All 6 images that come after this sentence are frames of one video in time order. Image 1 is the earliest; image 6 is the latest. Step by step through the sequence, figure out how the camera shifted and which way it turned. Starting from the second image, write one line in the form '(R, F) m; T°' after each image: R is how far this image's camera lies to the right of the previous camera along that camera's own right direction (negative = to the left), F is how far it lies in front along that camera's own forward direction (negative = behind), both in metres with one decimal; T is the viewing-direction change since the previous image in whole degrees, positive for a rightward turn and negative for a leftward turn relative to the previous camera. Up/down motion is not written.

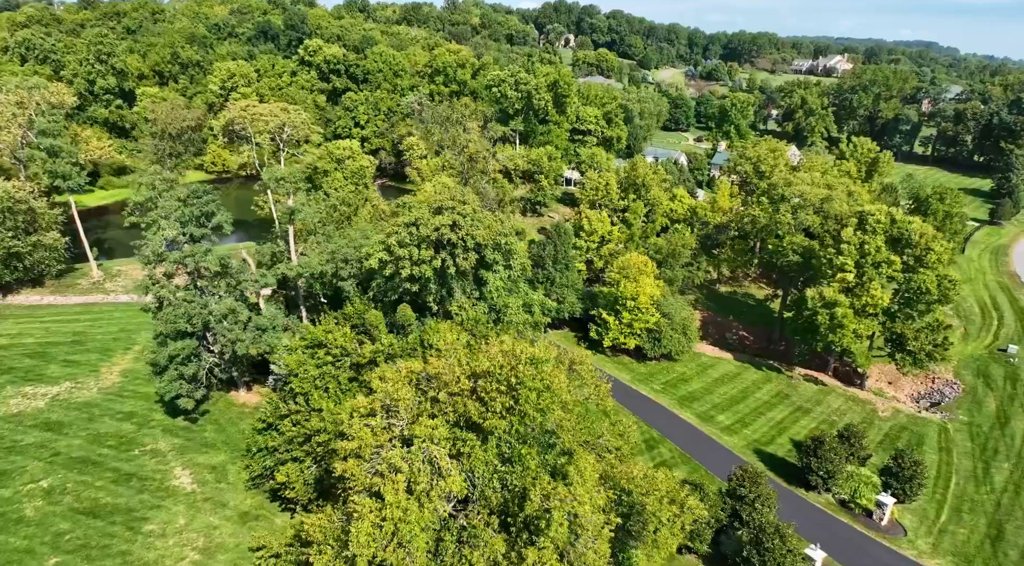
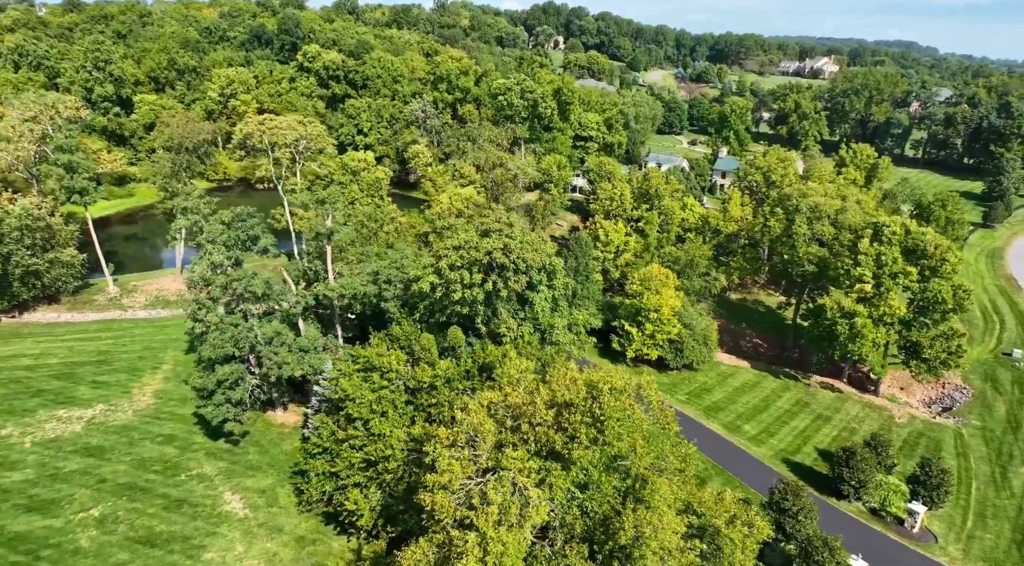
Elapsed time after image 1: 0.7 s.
(-2.9, -0.3) m; +2°
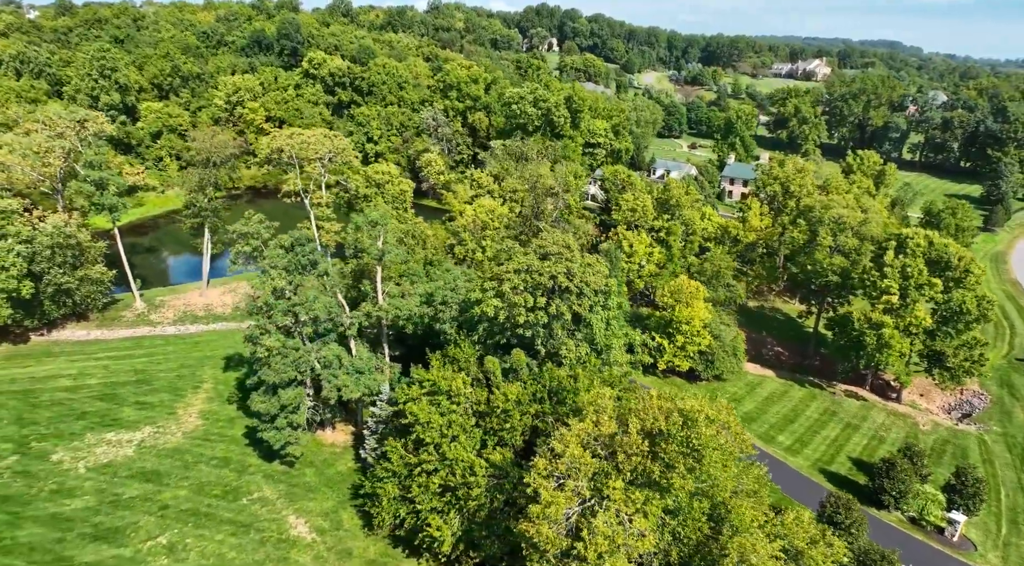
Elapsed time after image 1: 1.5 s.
(-3.3, -0.4) m; +1°
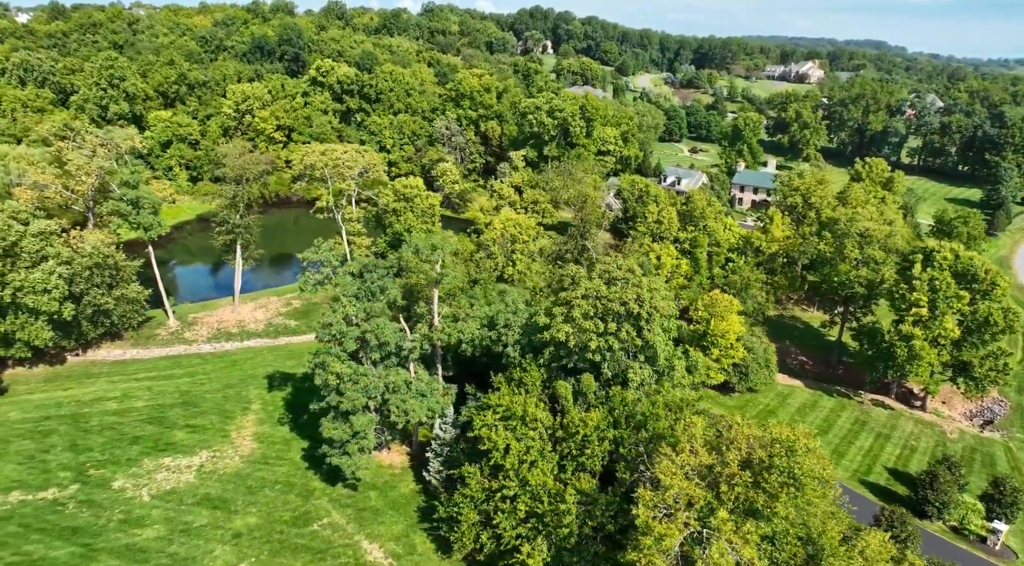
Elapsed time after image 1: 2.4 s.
(-3.8, -0.4) m; +1°
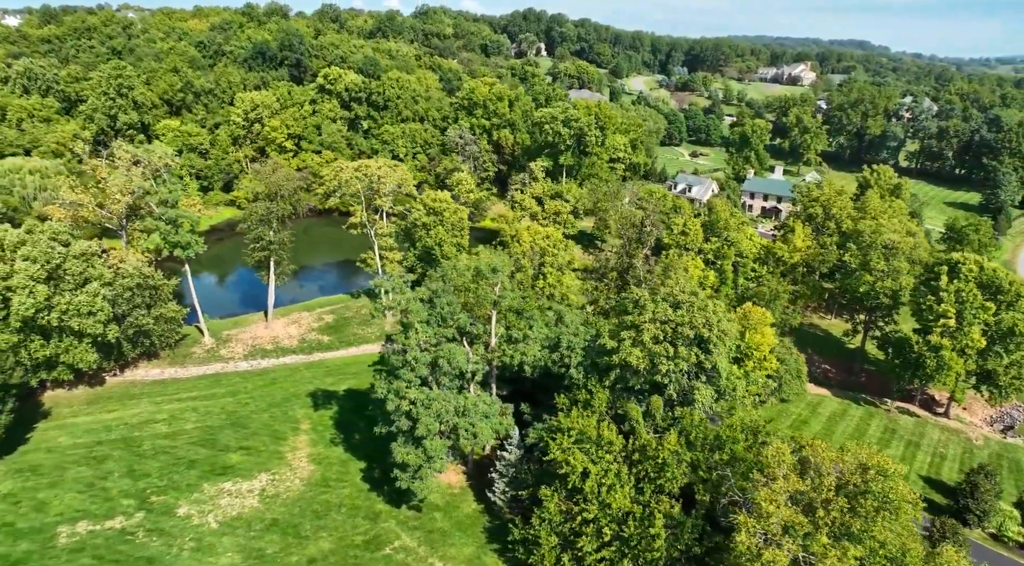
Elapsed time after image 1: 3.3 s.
(-3.9, -0.4) m; +1°
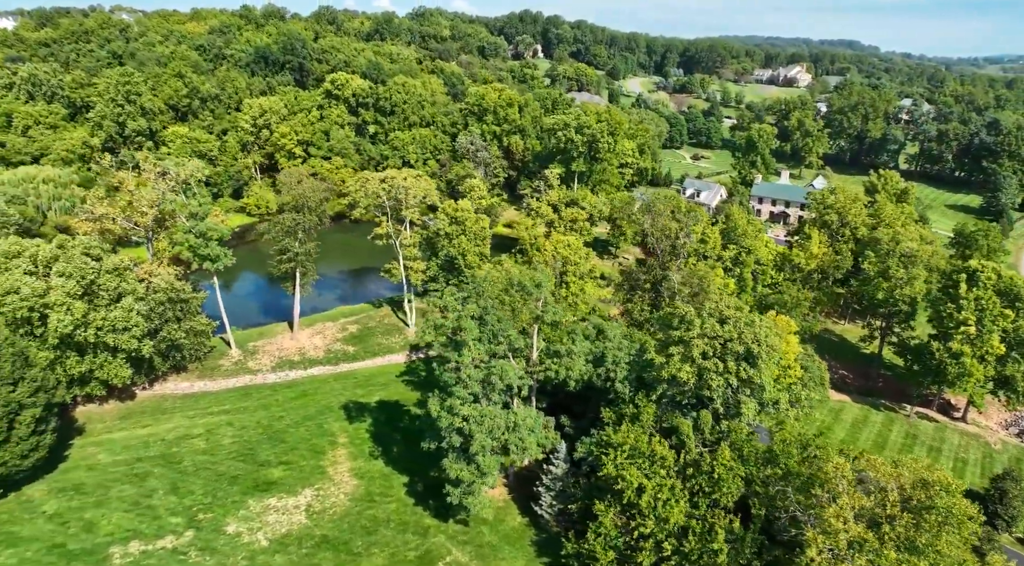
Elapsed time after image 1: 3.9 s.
(-2.9, -0.3) m; +1°
